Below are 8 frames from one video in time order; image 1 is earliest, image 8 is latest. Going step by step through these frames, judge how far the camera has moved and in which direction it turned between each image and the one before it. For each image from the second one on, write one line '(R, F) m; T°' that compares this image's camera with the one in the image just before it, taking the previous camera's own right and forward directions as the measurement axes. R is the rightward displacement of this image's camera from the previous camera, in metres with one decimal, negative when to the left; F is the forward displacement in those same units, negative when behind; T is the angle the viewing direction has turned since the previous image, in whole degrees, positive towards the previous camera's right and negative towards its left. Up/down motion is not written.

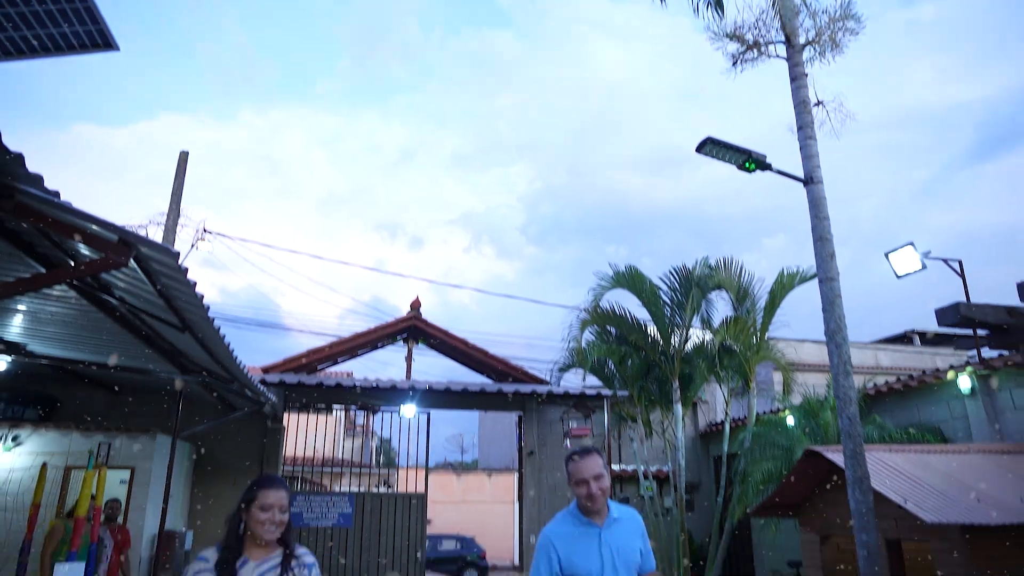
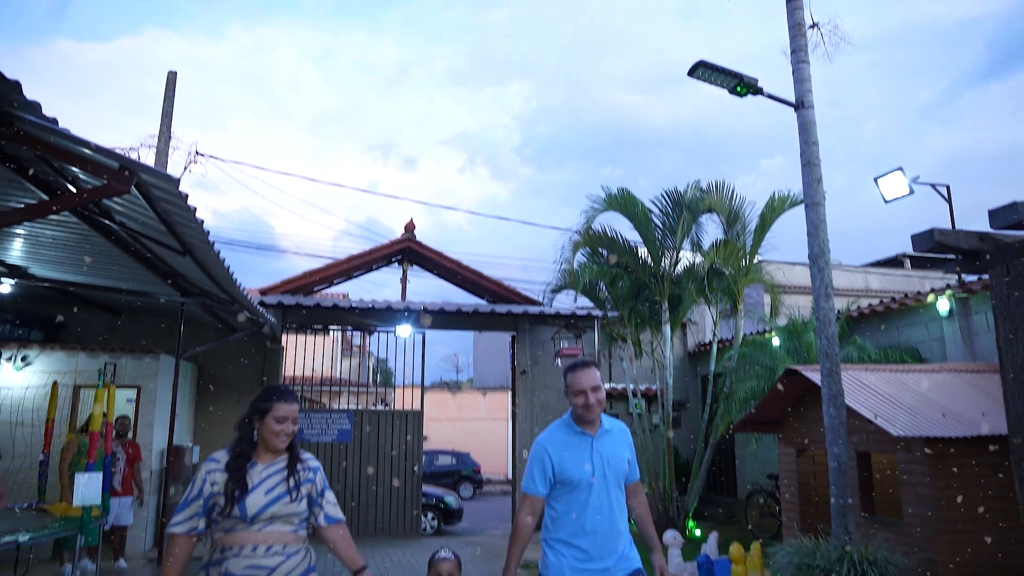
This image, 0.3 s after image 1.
(0.0, -0.2) m; 0°
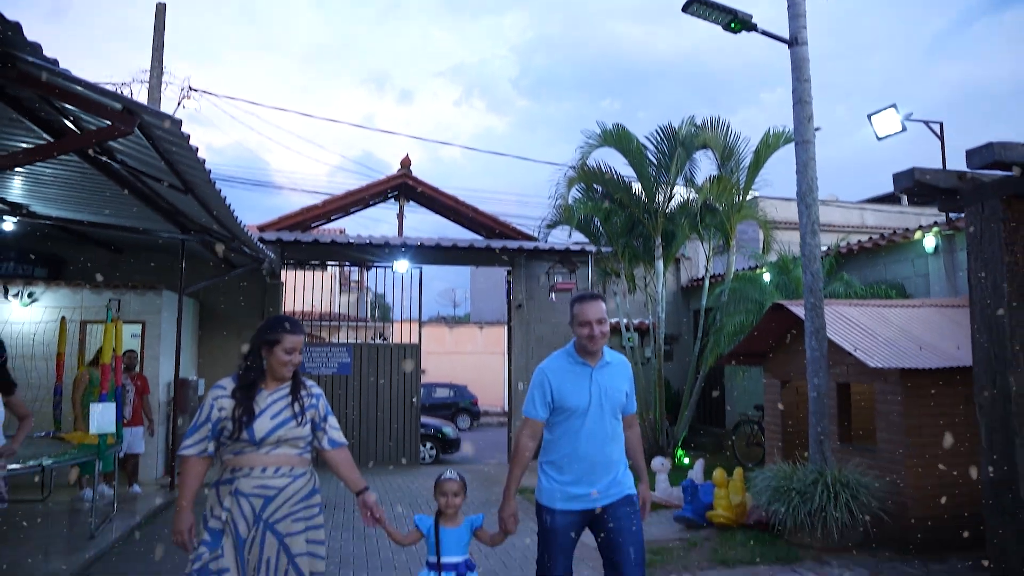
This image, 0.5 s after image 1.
(0.0, -0.2) m; 0°
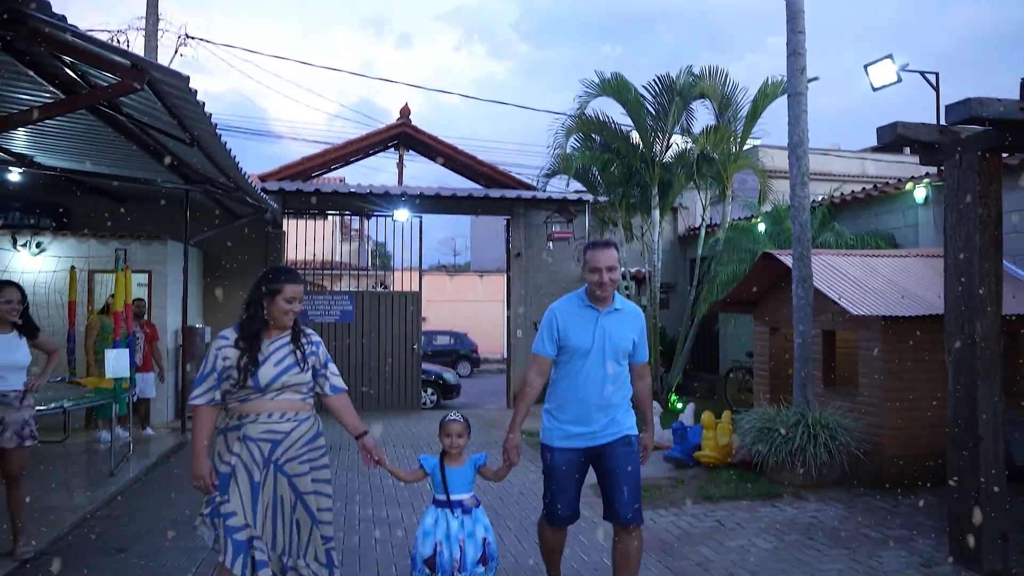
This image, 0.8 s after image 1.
(0.0, -0.2) m; 0°
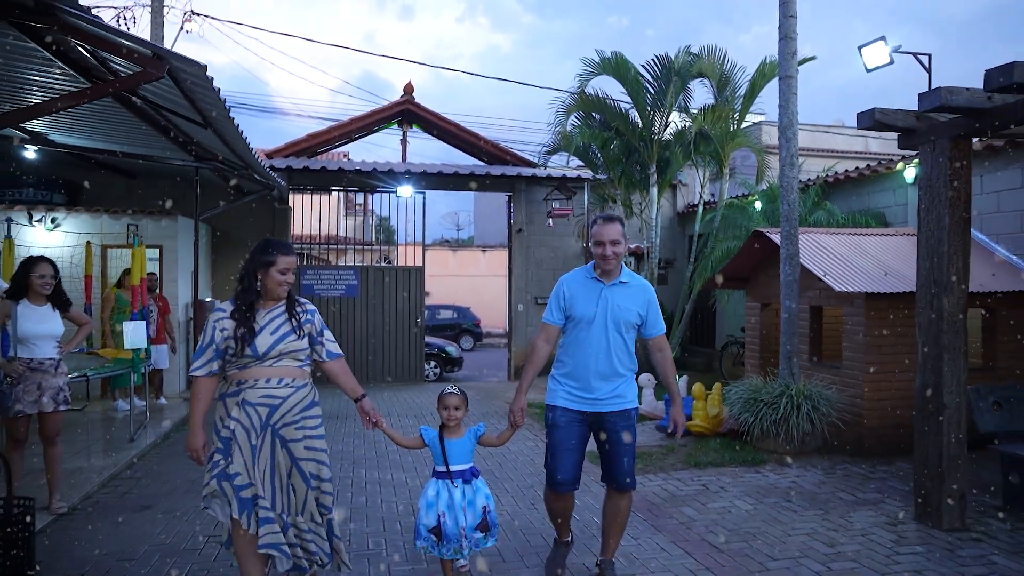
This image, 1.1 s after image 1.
(0.0, -0.3) m; 0°
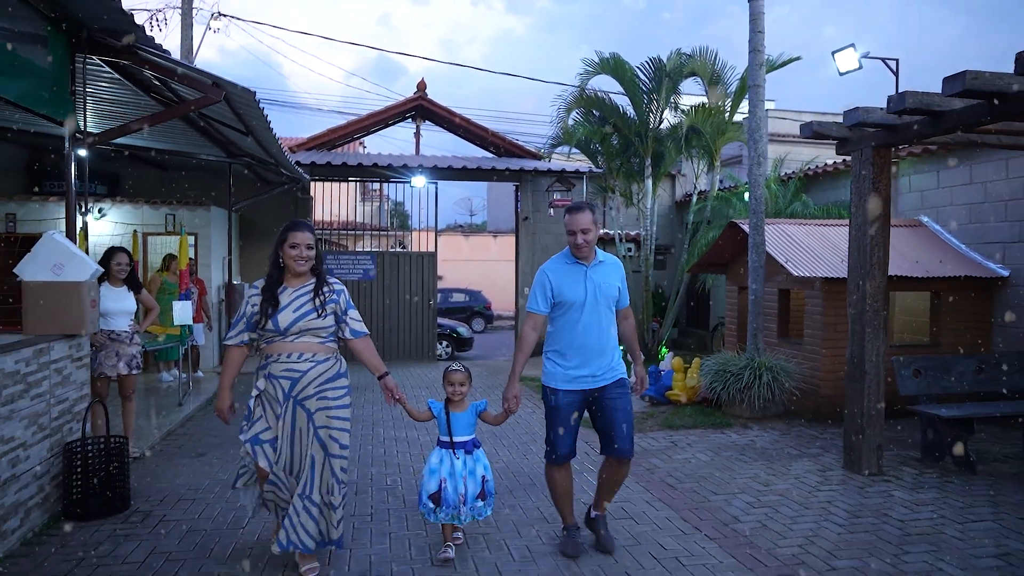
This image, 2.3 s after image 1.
(+0.2, -1.0) m; -1°
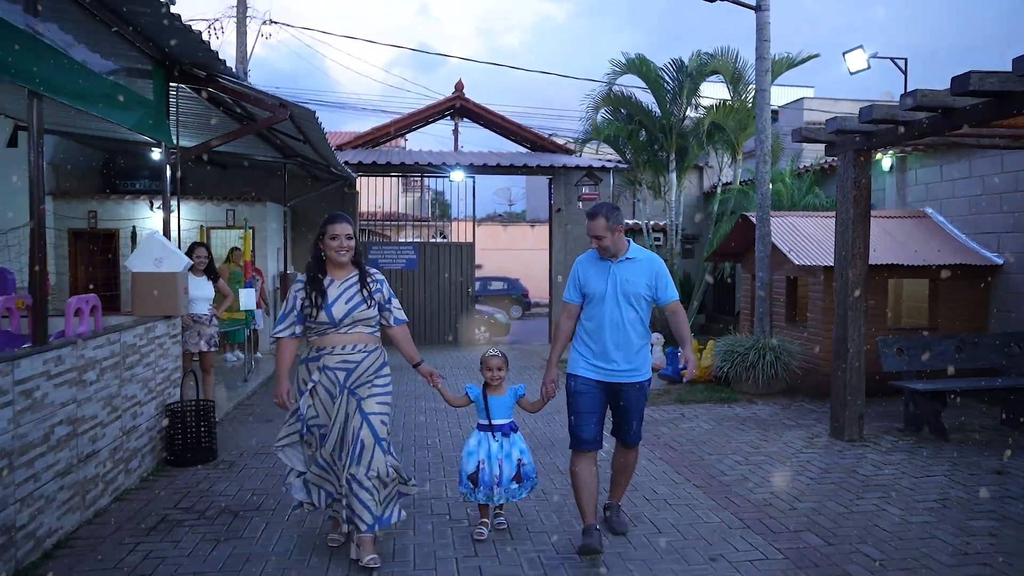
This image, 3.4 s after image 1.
(+0.2, -0.9) m; -3°
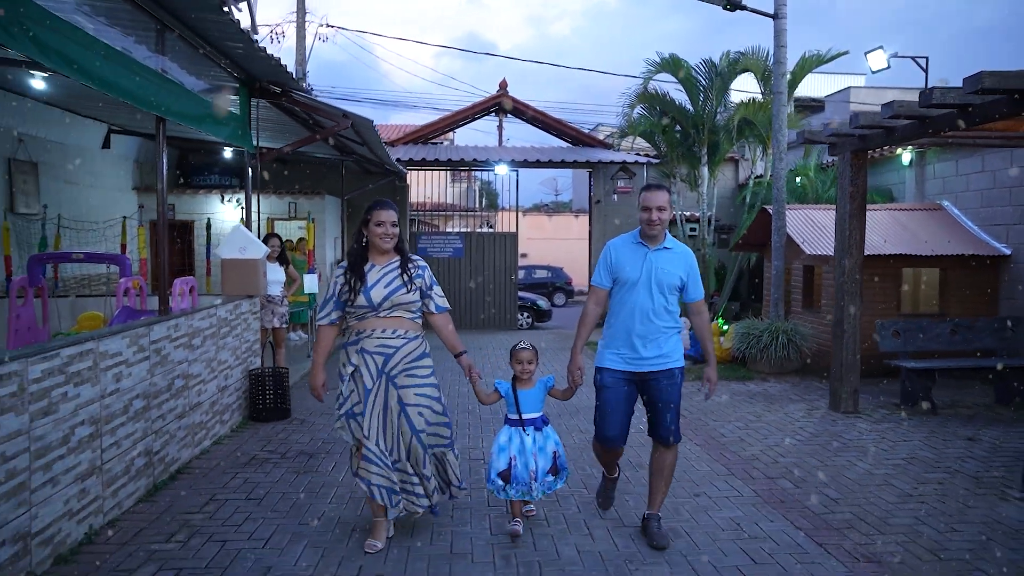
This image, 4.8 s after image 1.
(+0.2, -0.9) m; -4°
